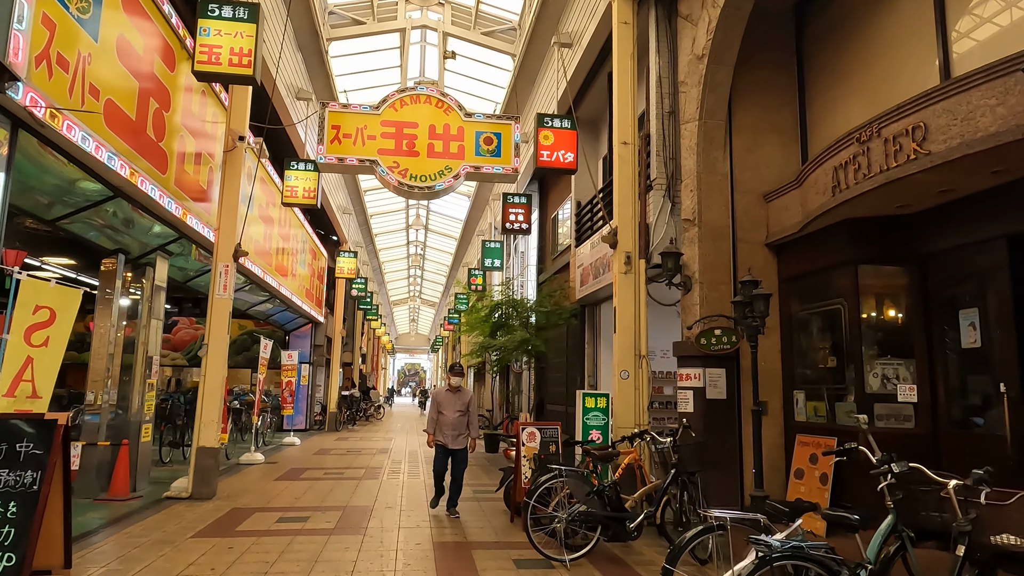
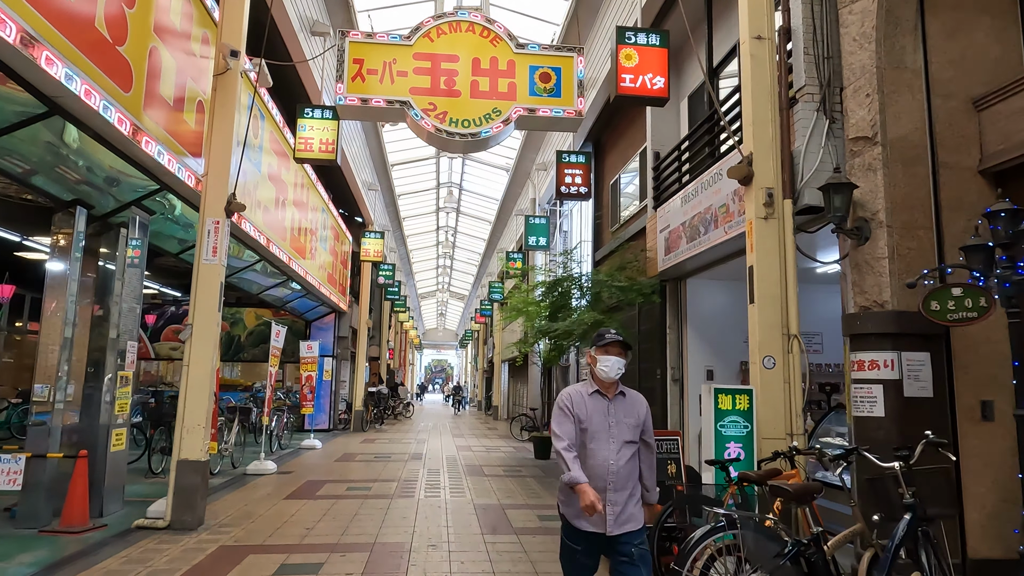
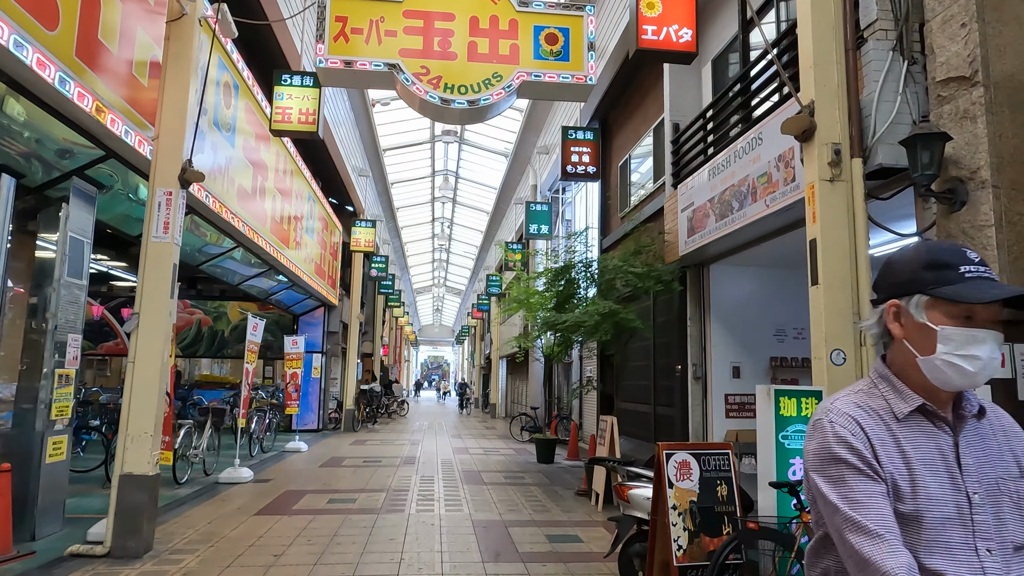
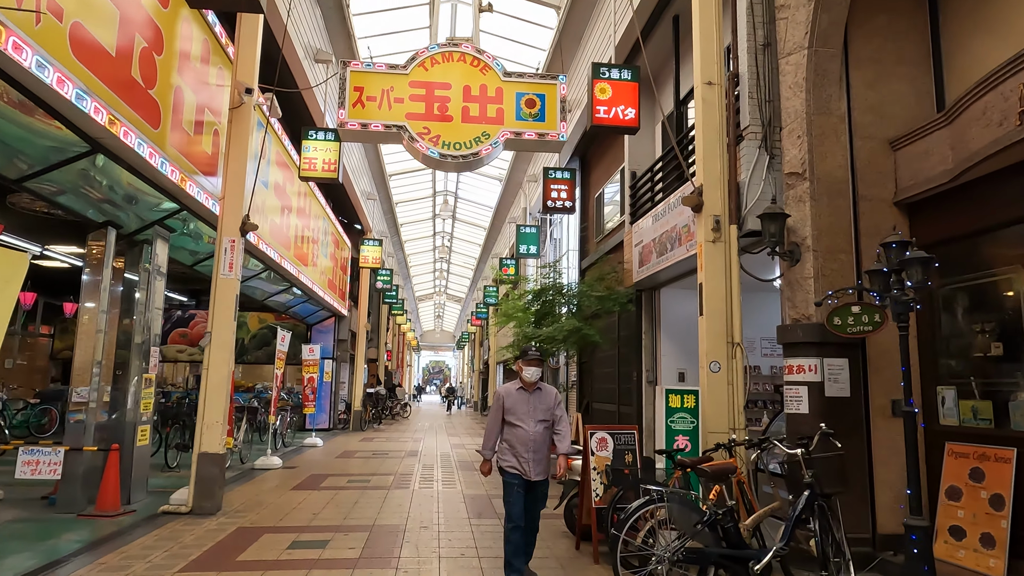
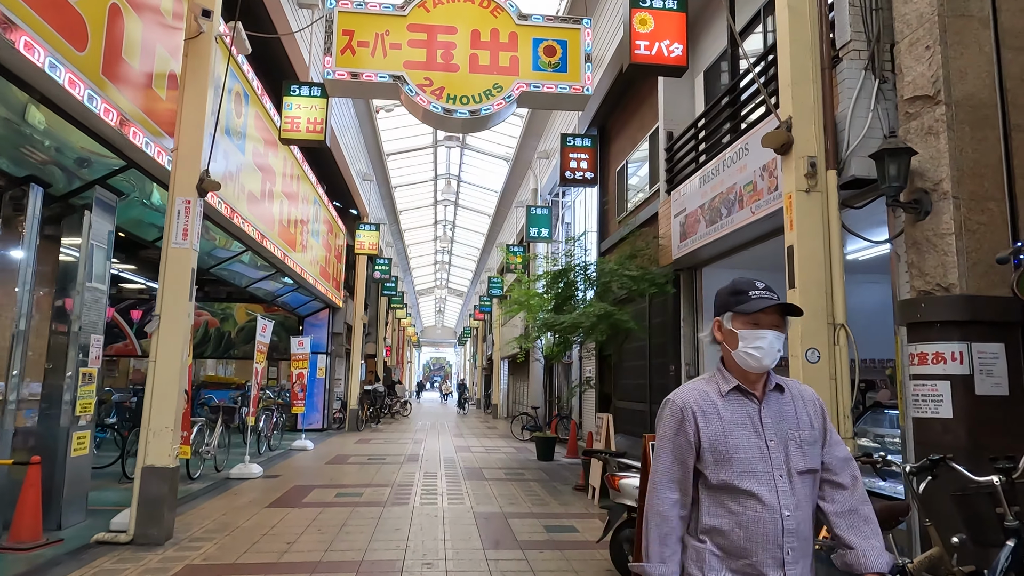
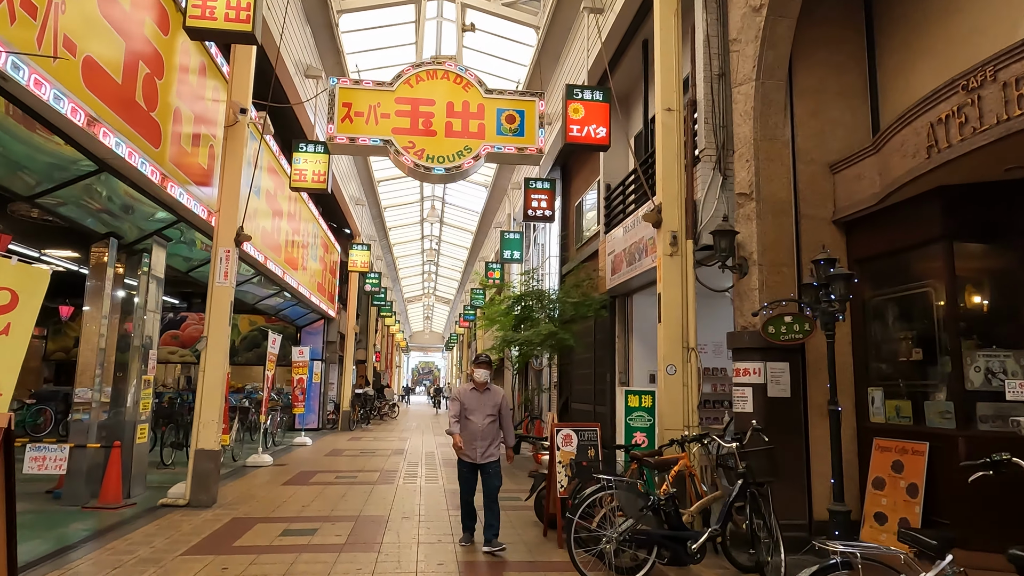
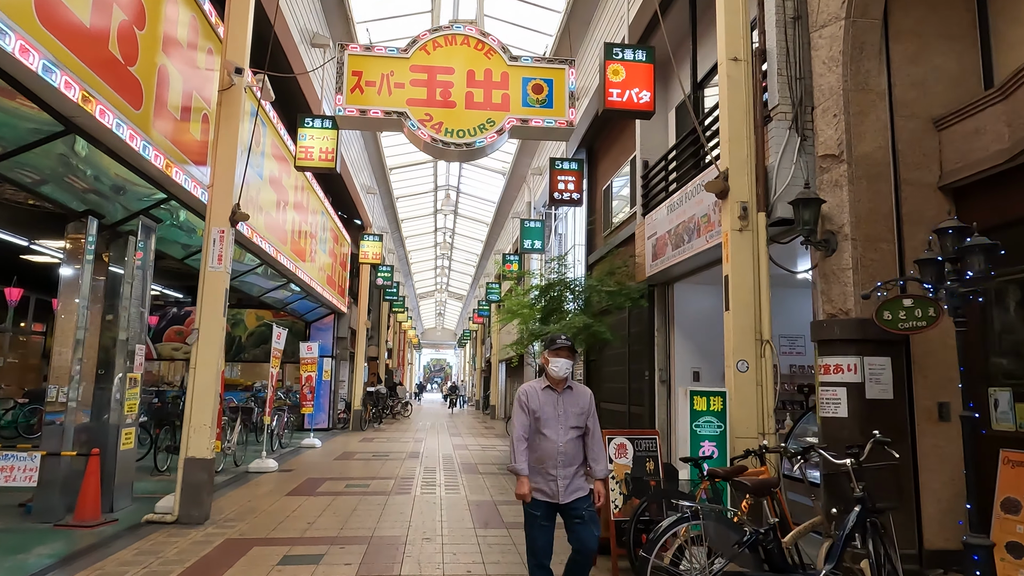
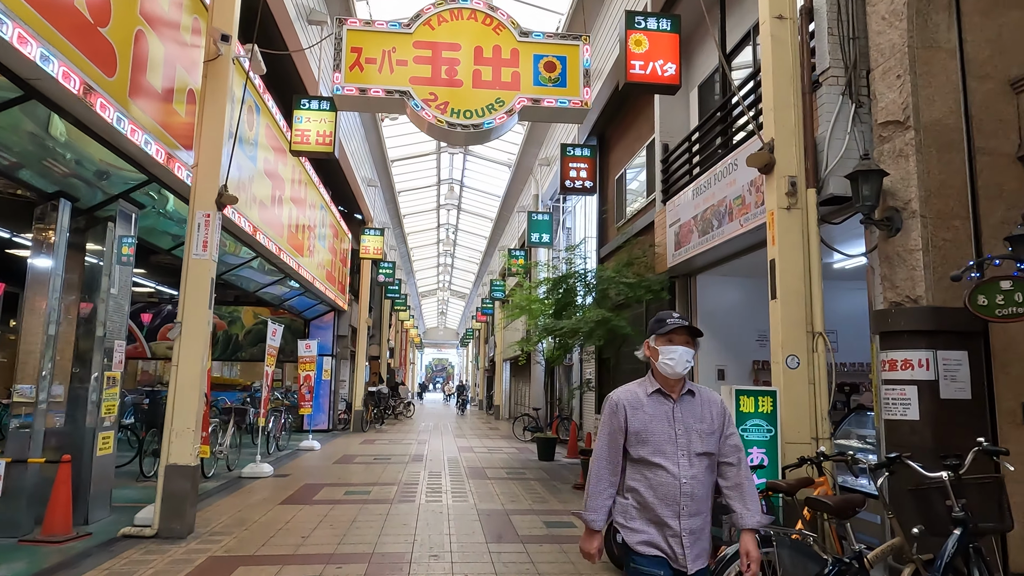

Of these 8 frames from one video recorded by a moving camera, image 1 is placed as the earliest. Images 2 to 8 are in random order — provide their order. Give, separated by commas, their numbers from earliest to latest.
6, 4, 7, 2, 8, 5, 3
